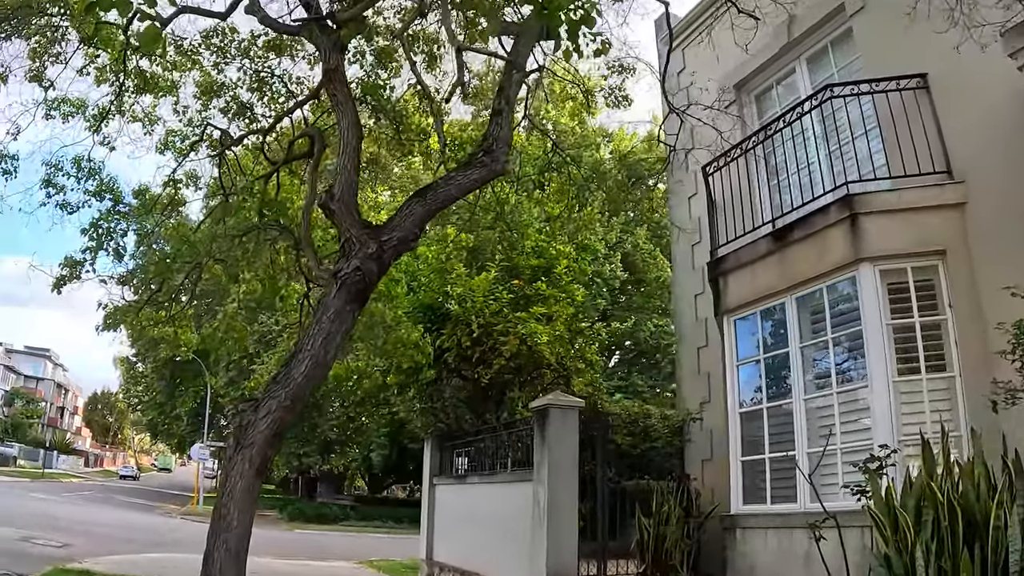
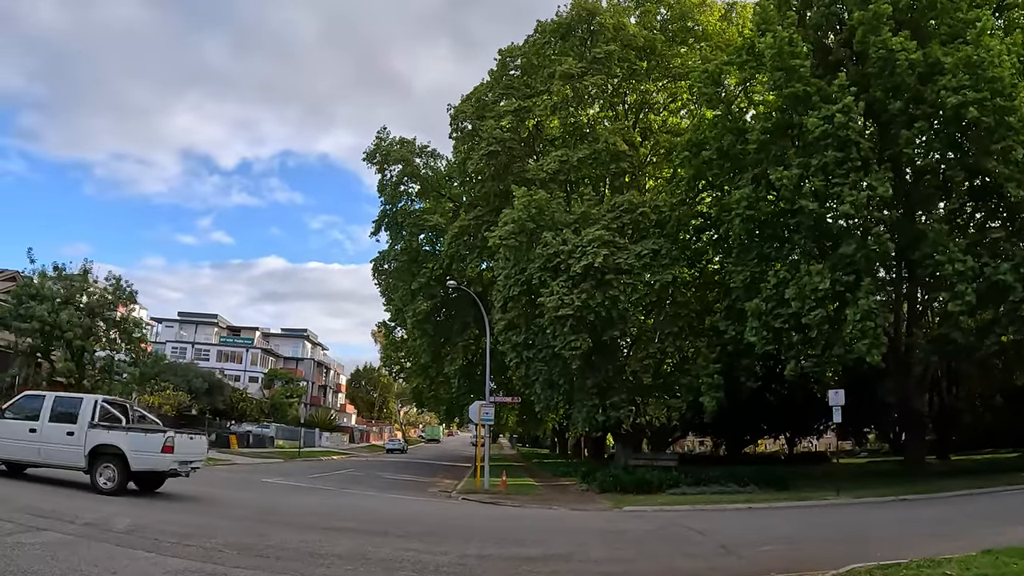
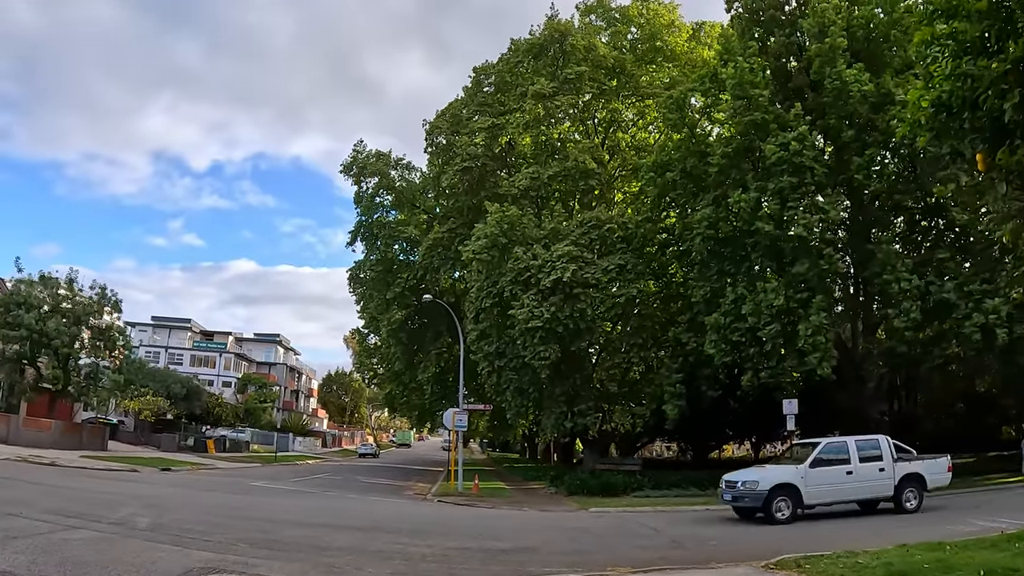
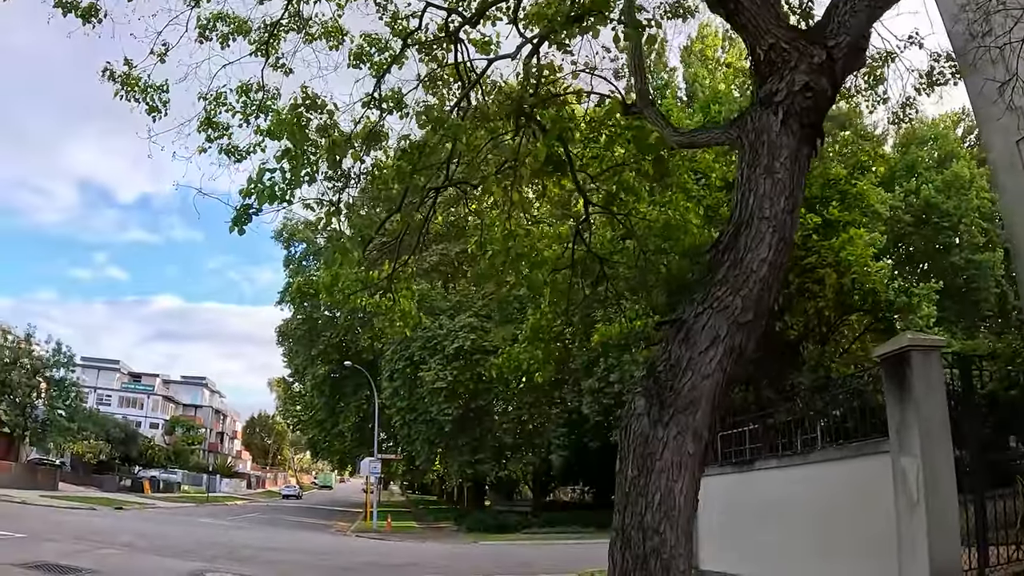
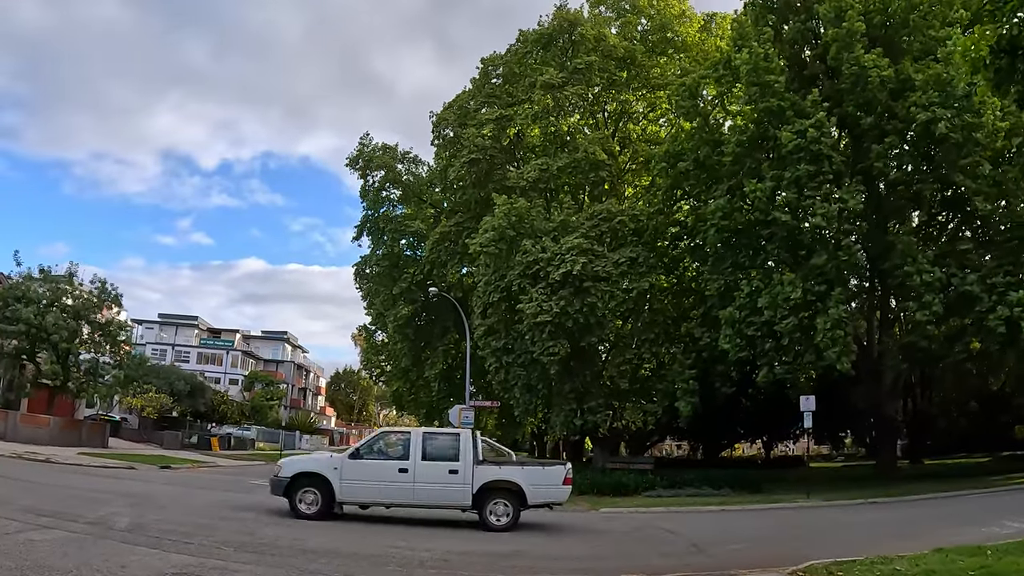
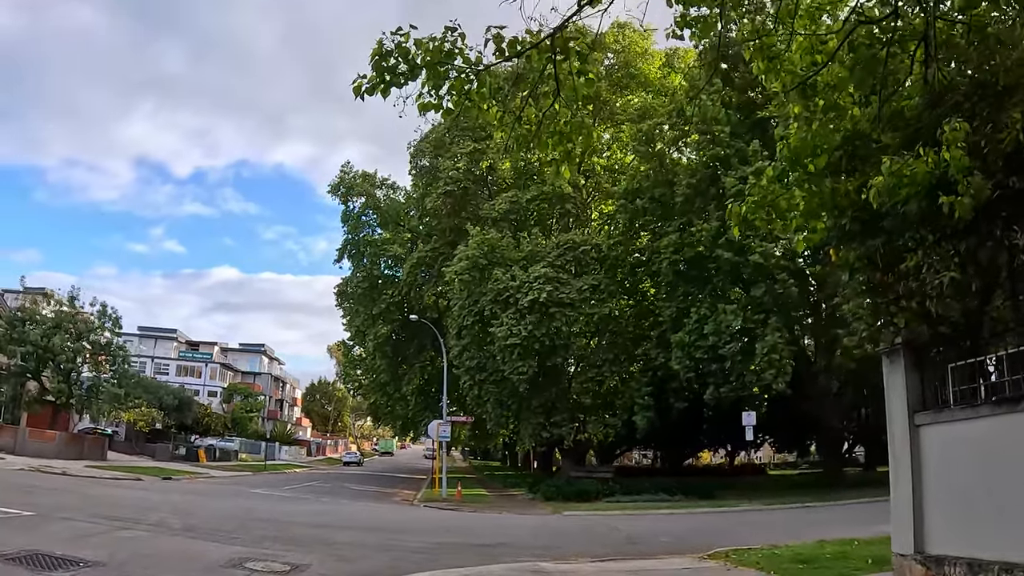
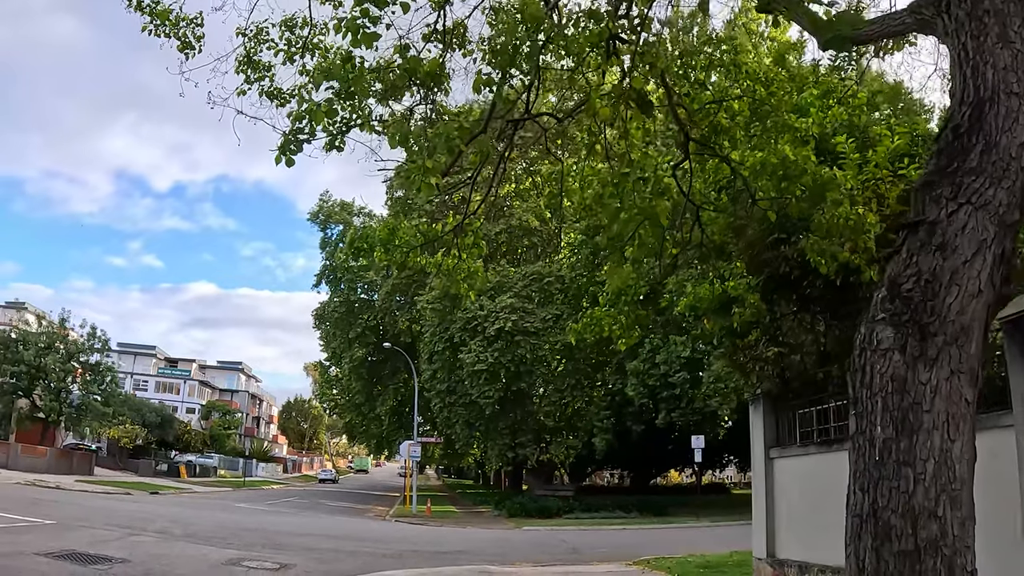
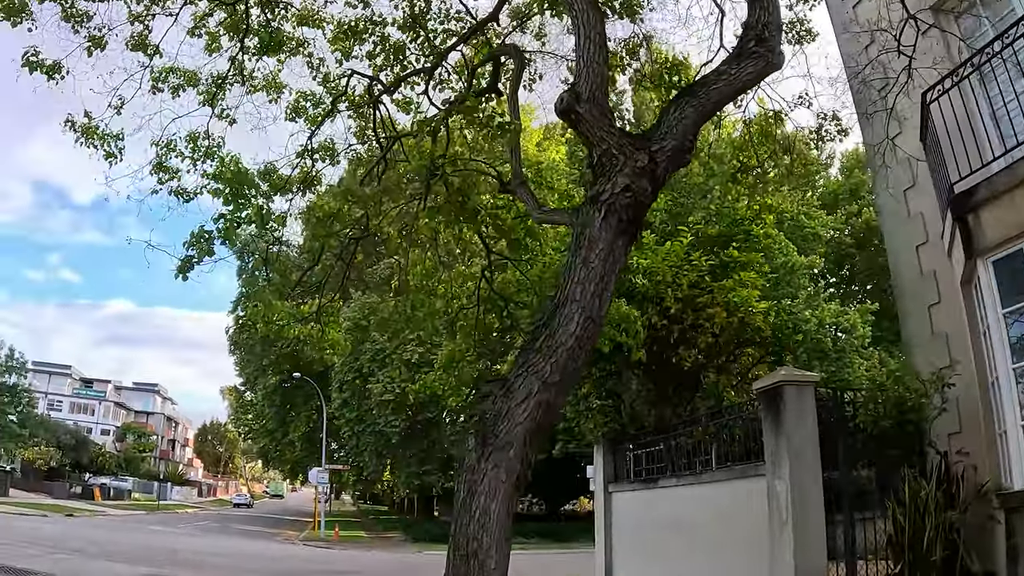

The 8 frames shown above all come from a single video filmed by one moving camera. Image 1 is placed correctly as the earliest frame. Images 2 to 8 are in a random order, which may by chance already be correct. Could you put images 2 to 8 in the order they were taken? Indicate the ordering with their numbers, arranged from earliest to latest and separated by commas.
8, 4, 7, 6, 3, 5, 2
